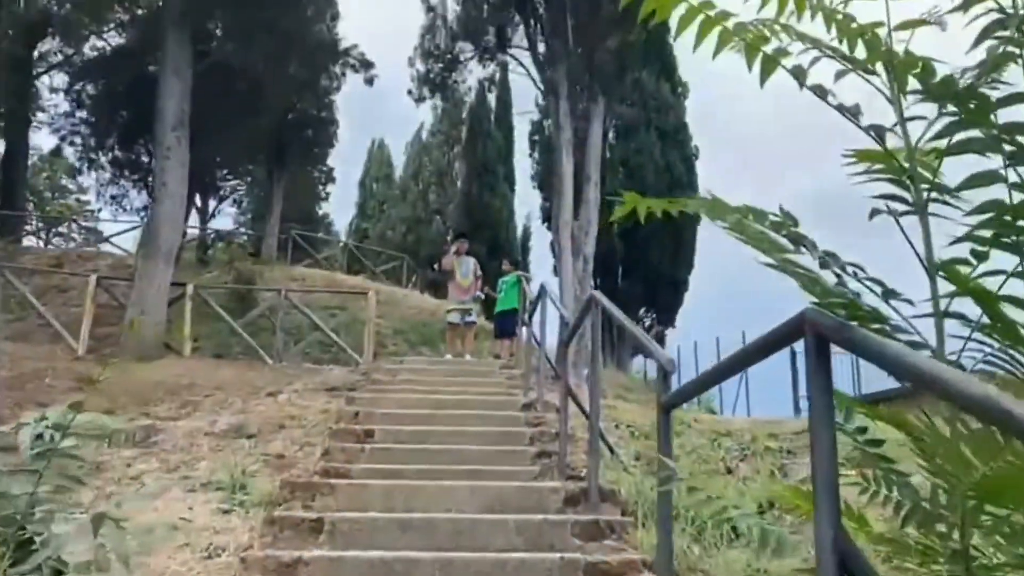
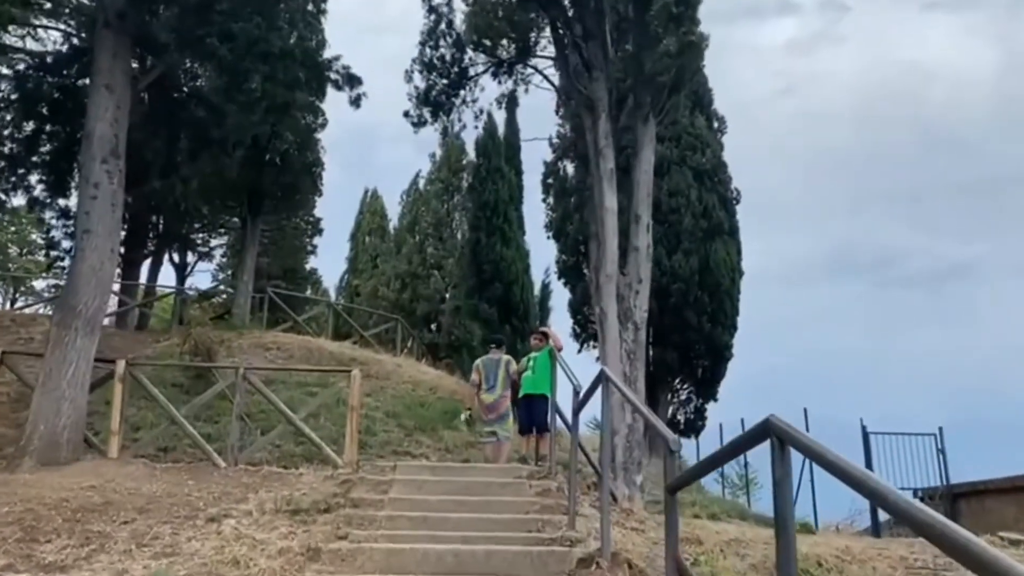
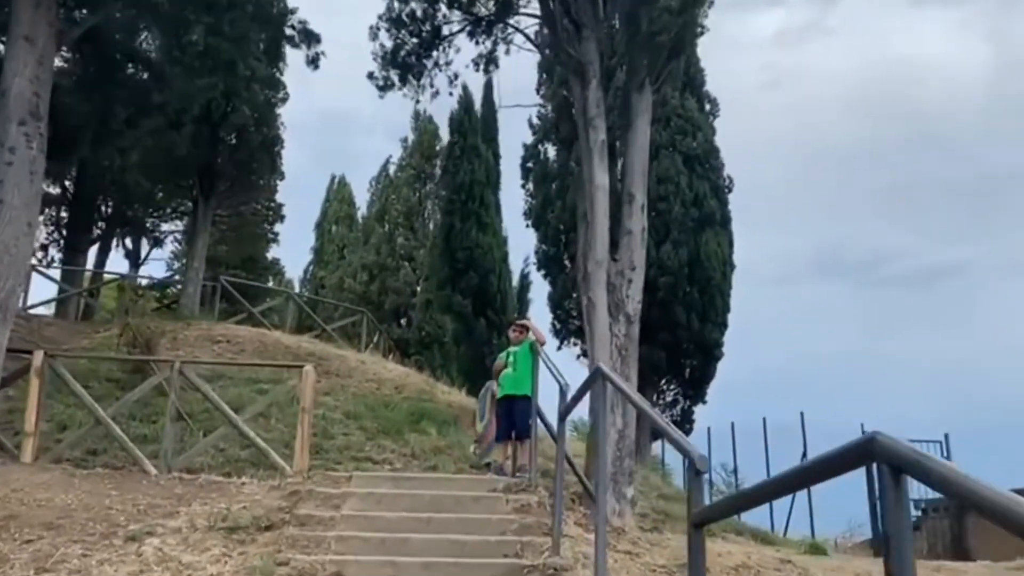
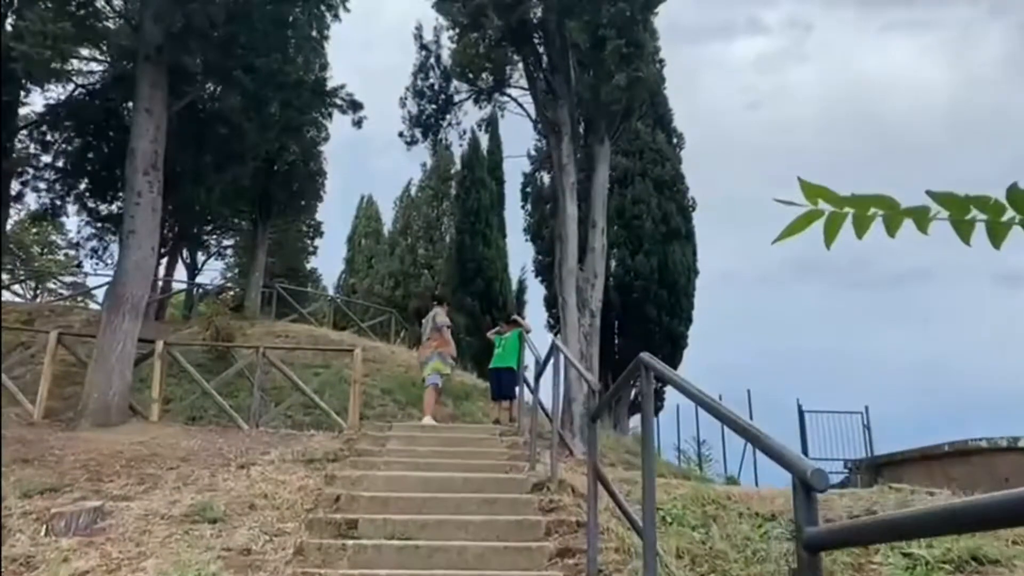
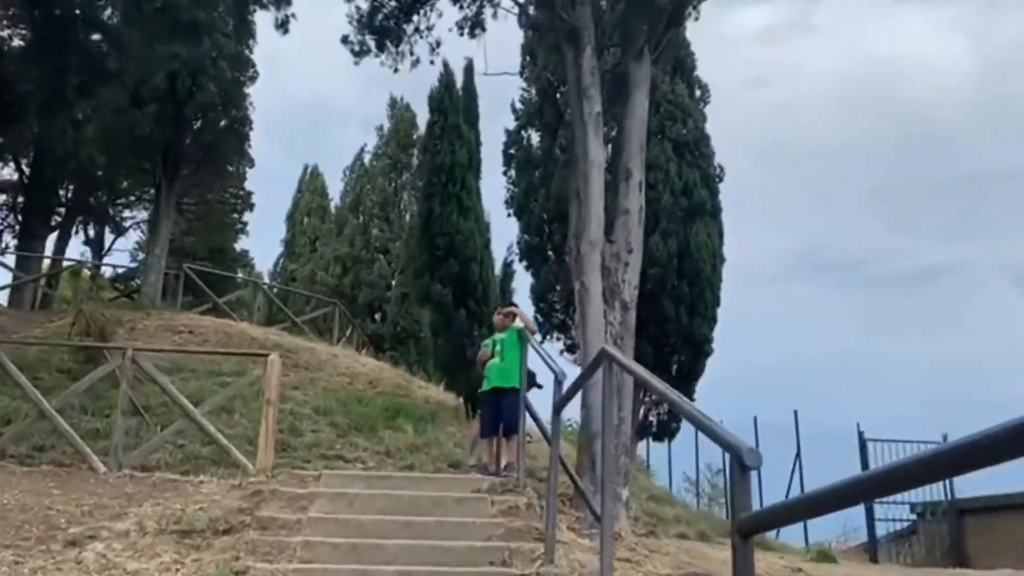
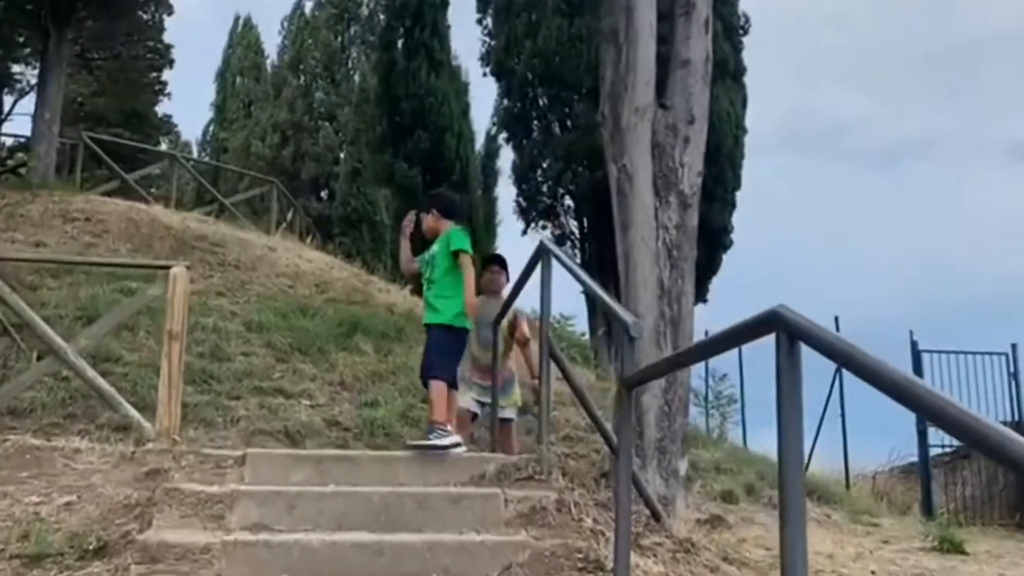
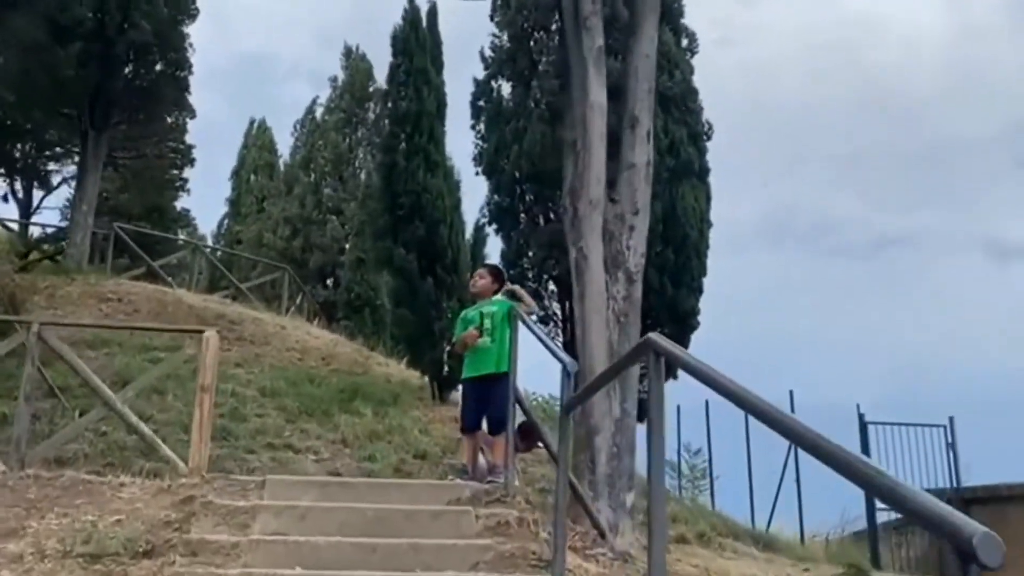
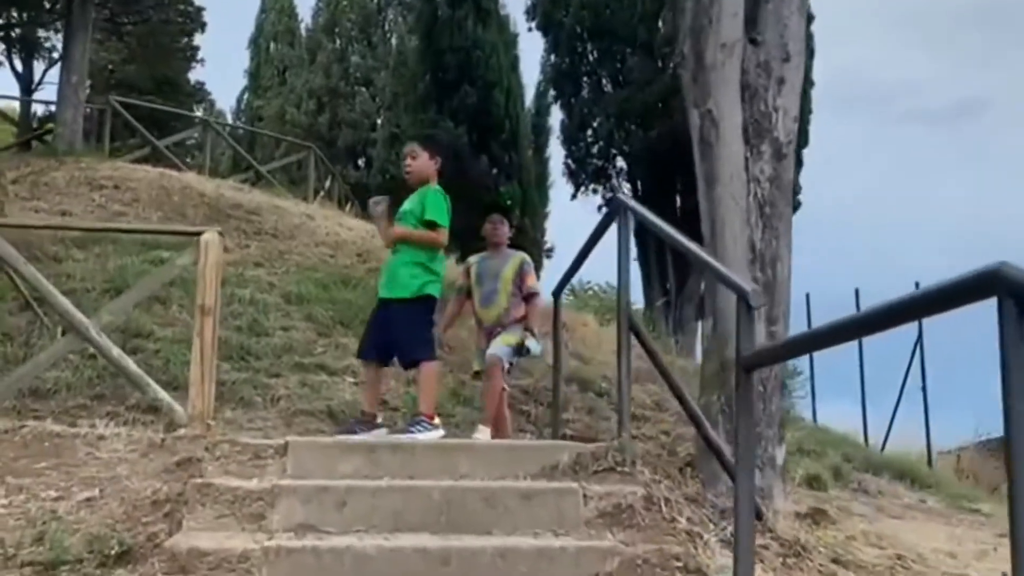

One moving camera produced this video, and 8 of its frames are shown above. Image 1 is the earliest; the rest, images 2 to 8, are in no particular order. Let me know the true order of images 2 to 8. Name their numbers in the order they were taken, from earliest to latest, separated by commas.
4, 2, 3, 5, 7, 6, 8
